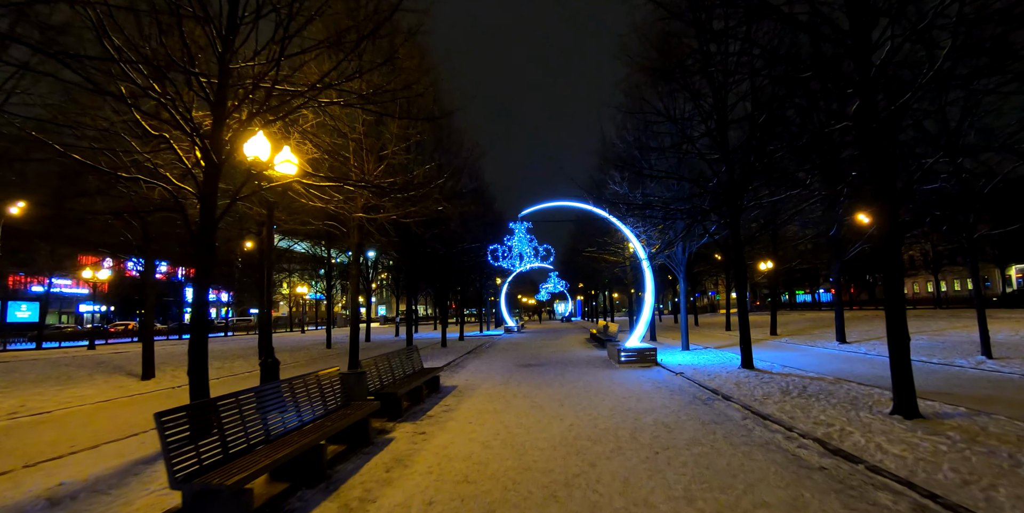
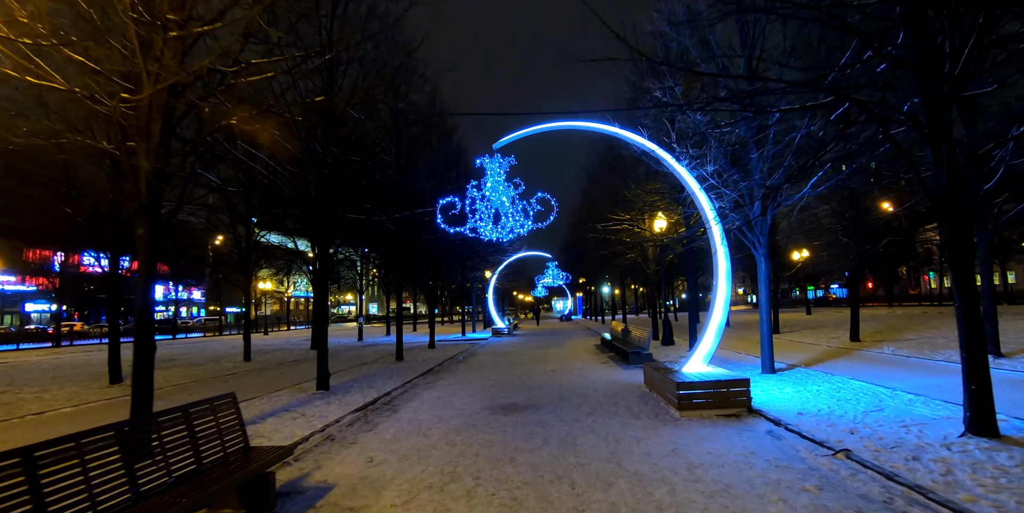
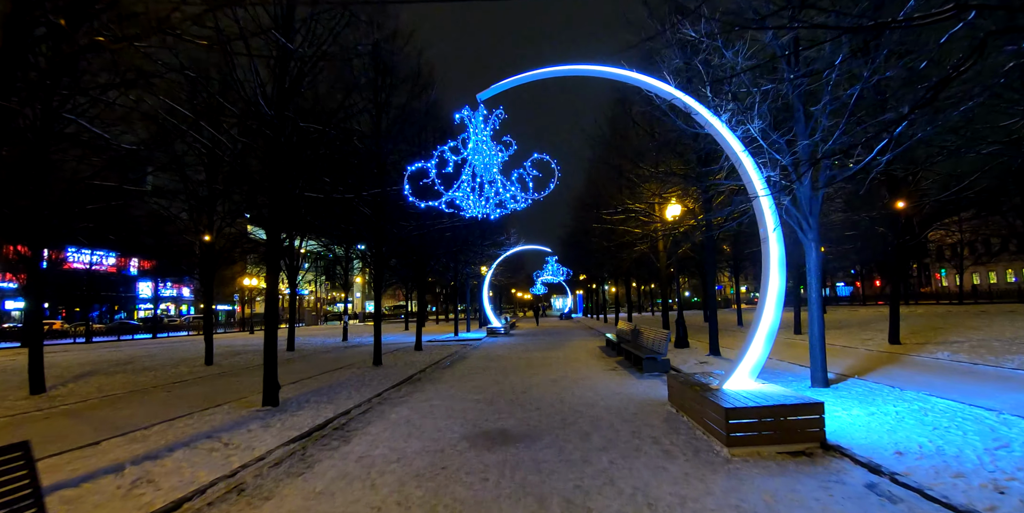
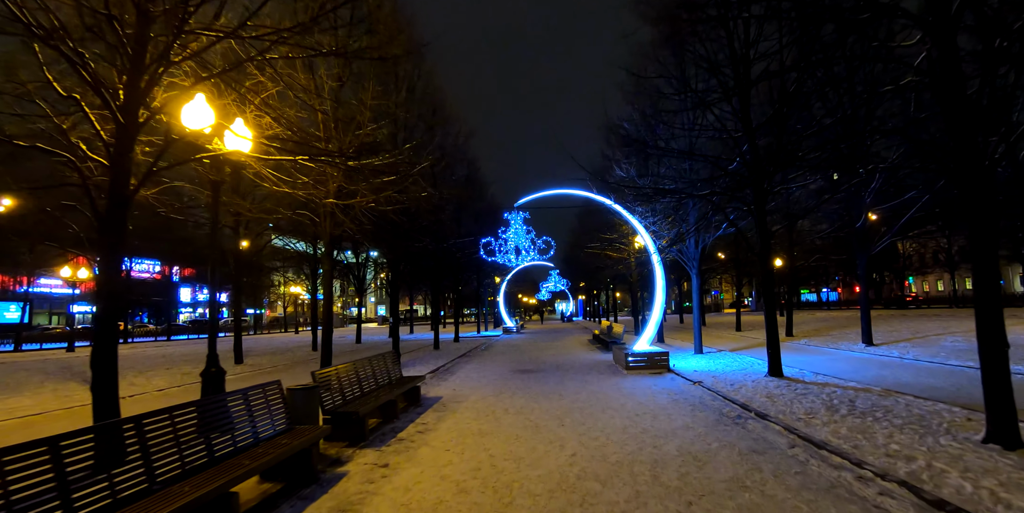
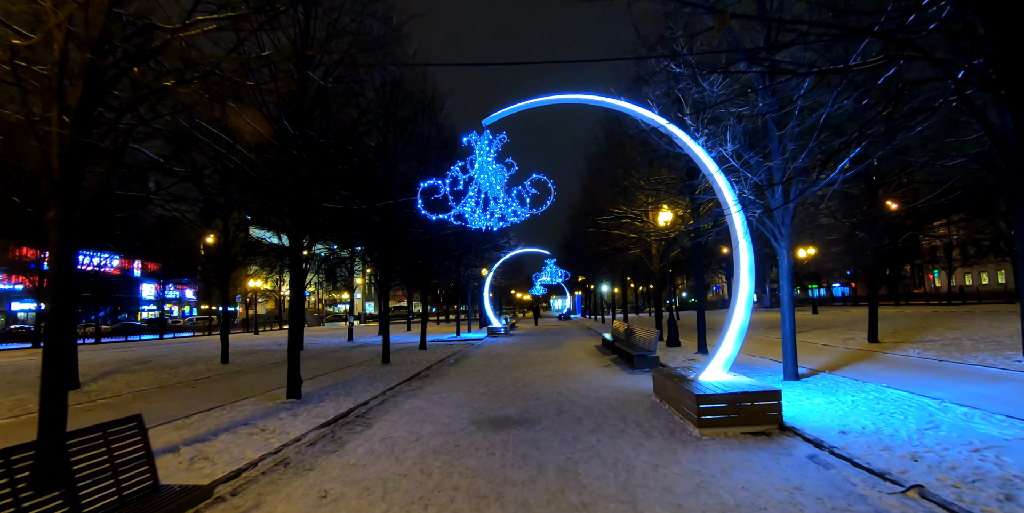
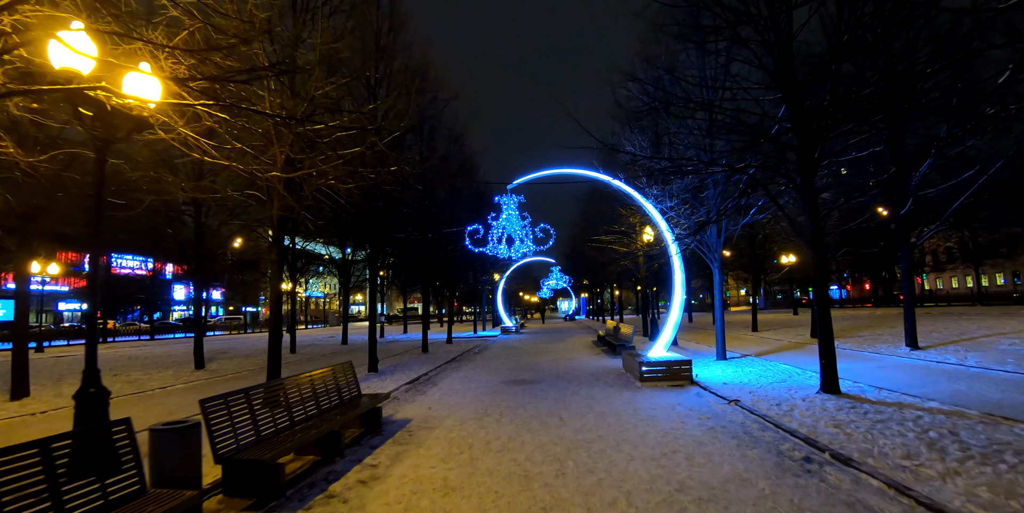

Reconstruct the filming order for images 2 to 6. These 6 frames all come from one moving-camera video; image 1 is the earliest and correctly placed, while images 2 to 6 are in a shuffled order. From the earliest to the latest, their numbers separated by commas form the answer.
4, 6, 2, 5, 3
